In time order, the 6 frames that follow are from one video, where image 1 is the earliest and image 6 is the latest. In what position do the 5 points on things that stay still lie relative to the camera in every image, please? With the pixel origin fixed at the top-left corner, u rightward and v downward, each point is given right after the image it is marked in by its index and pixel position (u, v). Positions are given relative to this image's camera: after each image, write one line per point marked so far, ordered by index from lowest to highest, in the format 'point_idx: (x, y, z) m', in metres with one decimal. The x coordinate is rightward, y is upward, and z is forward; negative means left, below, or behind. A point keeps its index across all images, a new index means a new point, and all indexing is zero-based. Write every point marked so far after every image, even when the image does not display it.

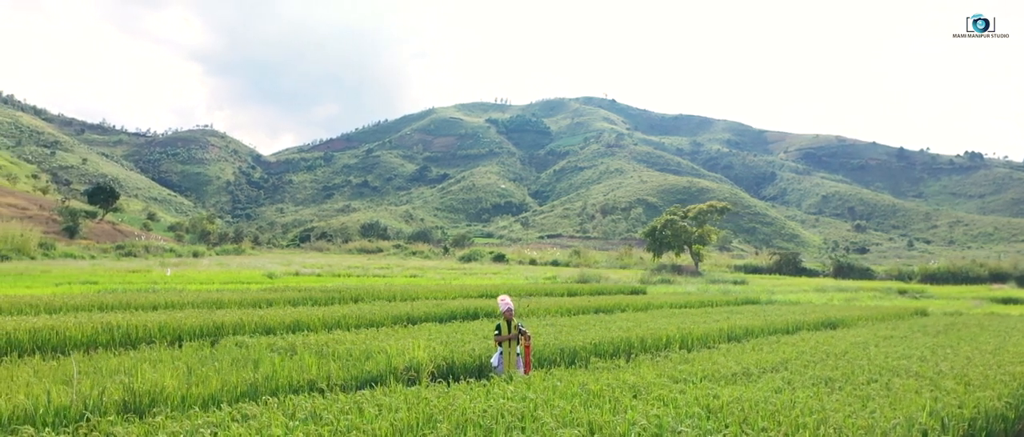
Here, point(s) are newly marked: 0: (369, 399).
0: (-1.2, -1.6, +8.1) m
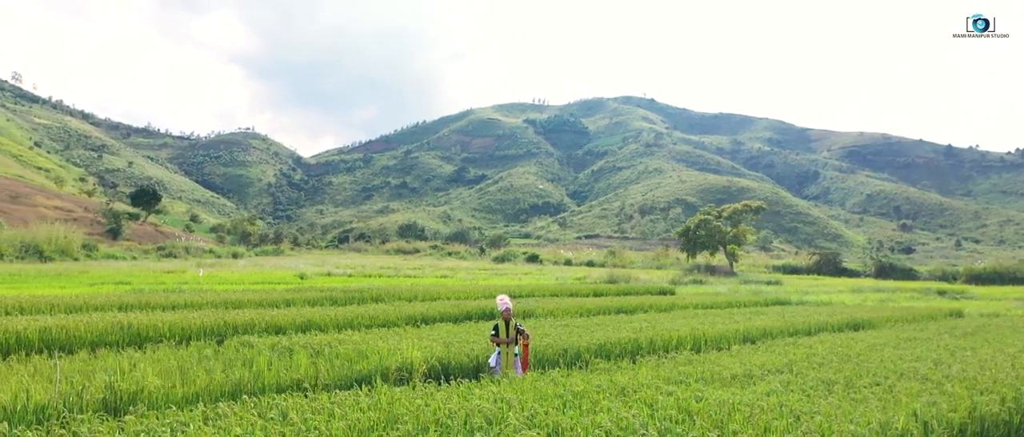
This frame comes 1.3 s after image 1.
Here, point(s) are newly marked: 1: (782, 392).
0: (-1.4, -1.6, +8.0) m
1: (+2.8, -1.8, +9.4) m
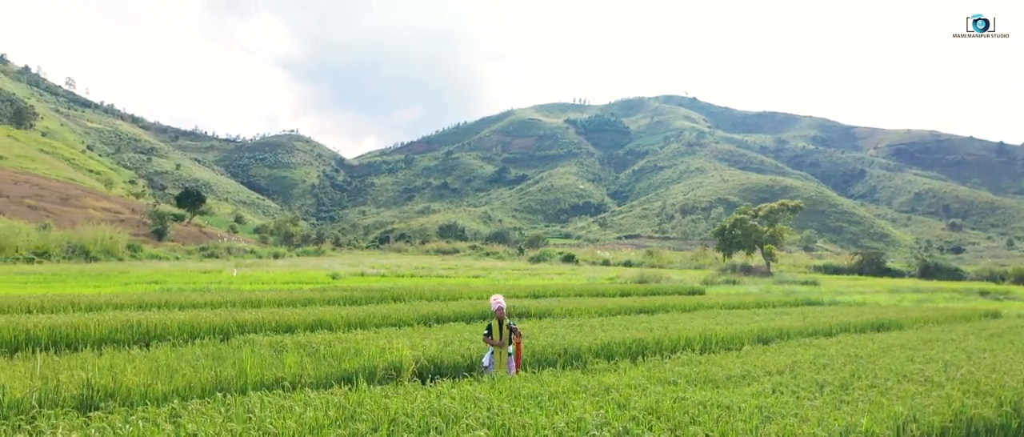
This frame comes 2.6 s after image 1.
0: (-1.7, -1.6, +8.1) m
1: (+2.6, -1.8, +9.2) m
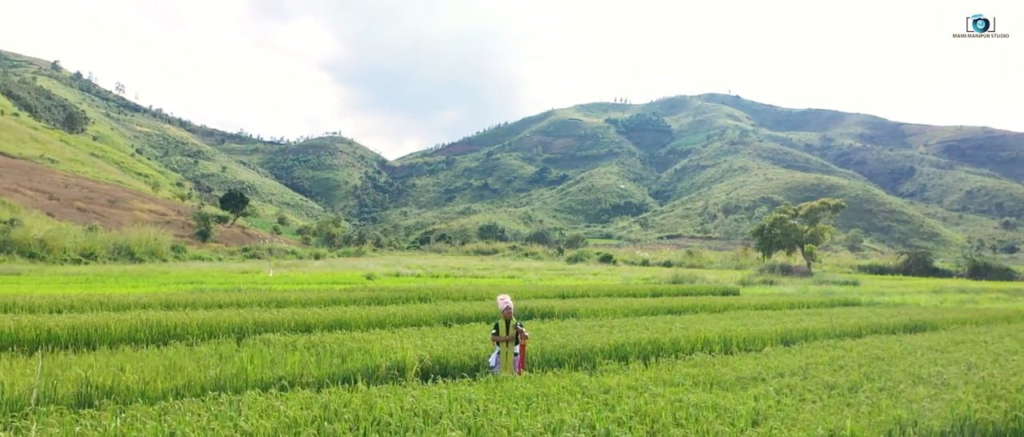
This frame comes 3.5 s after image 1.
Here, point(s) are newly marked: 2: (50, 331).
0: (-1.8, -1.6, +8.1) m
1: (+2.6, -1.7, +9.0) m
2: (-6.5, -1.6, +12.7) m
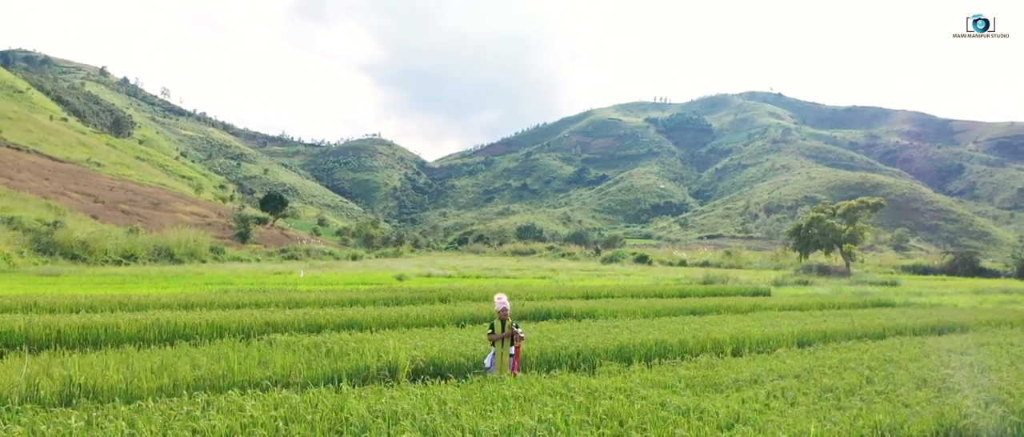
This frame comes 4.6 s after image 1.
0: (-2.0, -1.6, +8.0) m
1: (+2.4, -1.7, +8.7) m
2: (-6.4, -1.6, +12.9) m
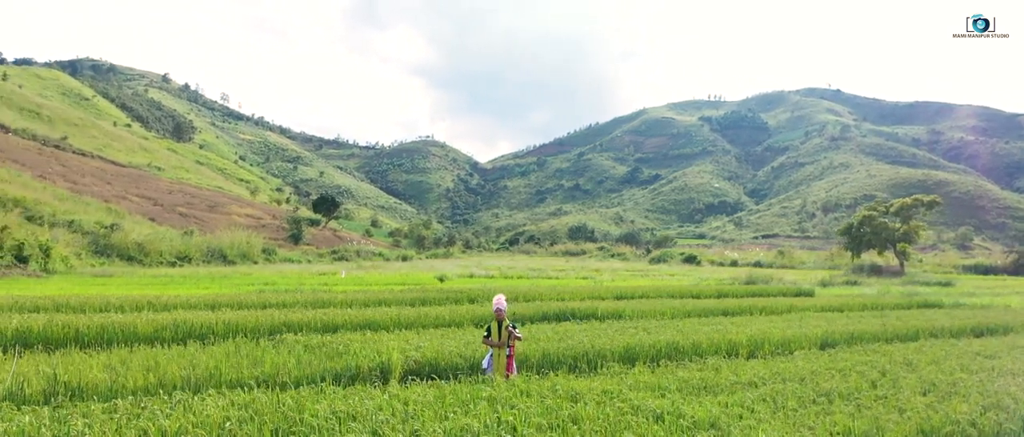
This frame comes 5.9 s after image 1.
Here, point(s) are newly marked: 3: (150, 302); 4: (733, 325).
0: (-2.2, -1.6, +8.0) m
1: (+2.2, -1.7, +8.4) m
2: (-6.3, -1.6, +13.2) m
3: (-7.2, -1.7, +18.2) m
4: (+3.9, -1.9, +16.2) m
